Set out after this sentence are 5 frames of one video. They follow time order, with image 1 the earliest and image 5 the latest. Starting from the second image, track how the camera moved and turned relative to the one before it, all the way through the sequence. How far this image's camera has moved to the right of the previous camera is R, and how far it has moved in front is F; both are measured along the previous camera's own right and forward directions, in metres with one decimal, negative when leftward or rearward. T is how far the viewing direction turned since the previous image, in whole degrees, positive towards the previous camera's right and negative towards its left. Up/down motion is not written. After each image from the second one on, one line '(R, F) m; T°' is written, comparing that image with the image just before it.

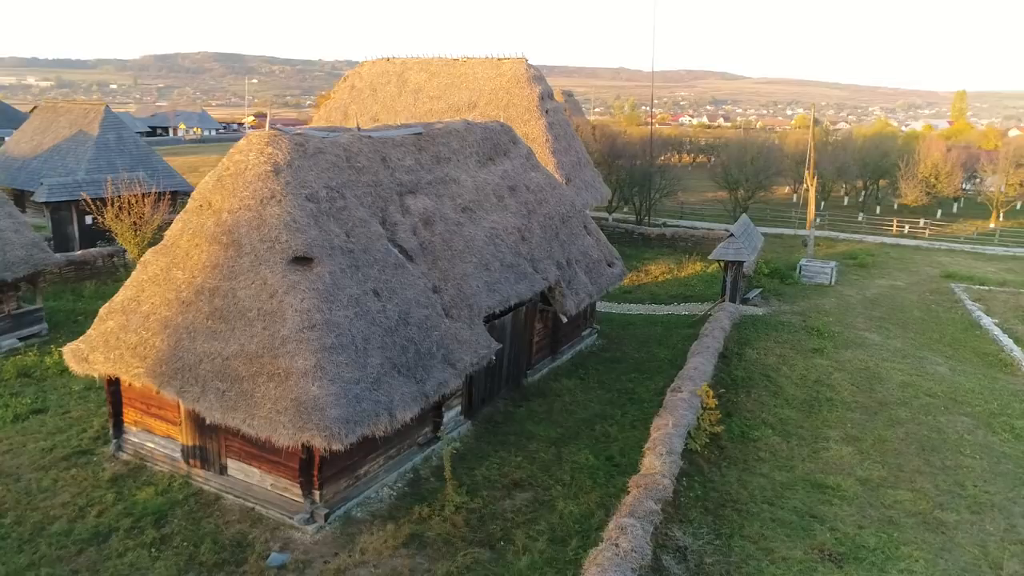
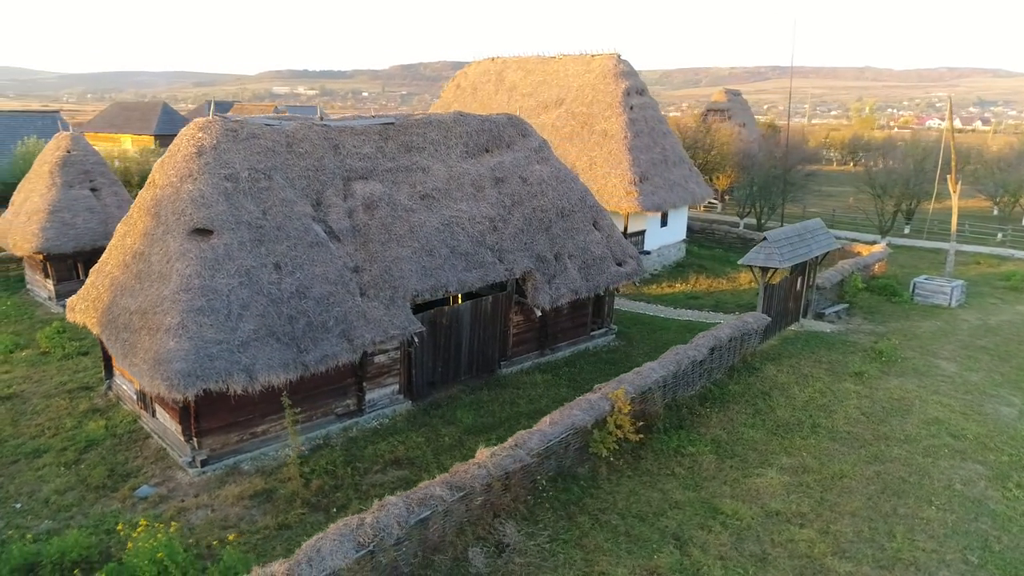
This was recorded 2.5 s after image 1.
(+3.8, +0.5) m; -17°
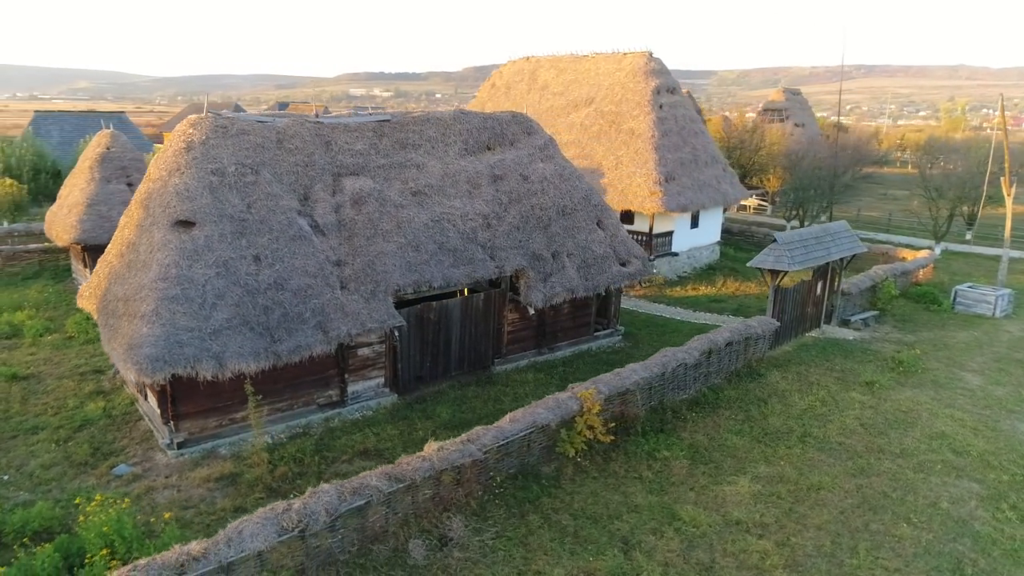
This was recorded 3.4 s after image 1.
(+1.2, +0.1) m; -5°
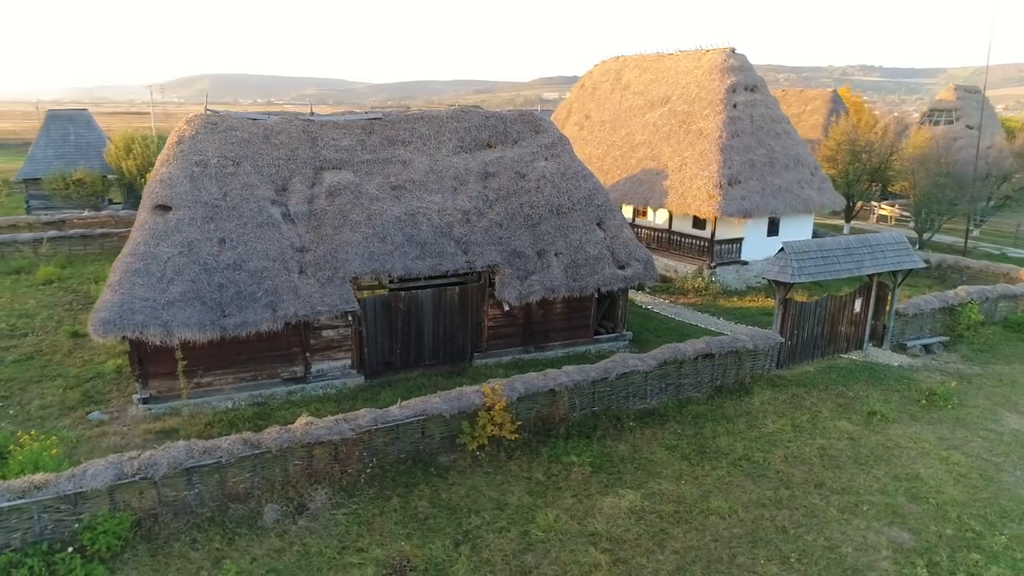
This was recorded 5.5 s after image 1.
(+3.3, +0.3) m; -14°
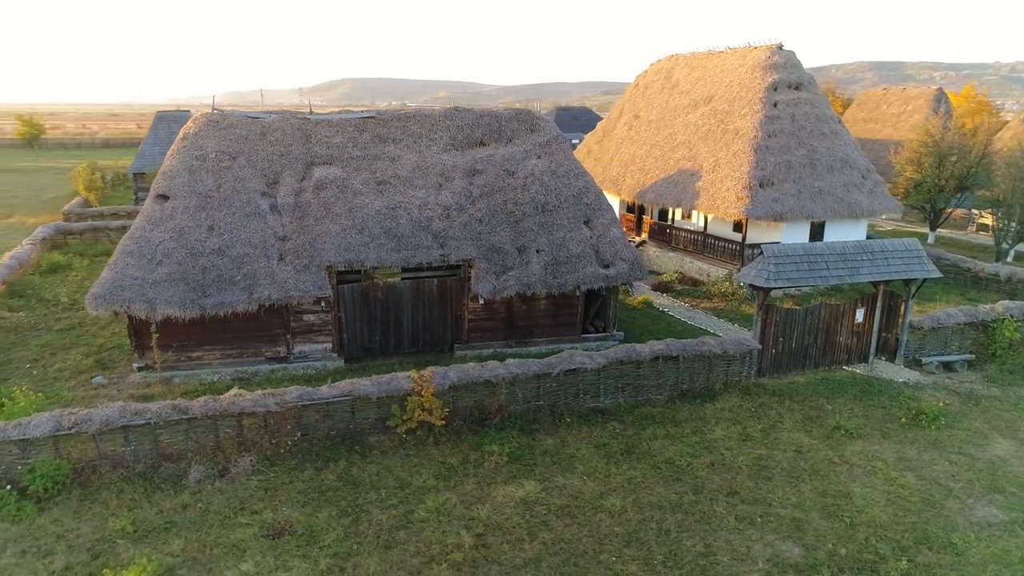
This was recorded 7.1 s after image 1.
(+2.4, -0.1) m; -10°
